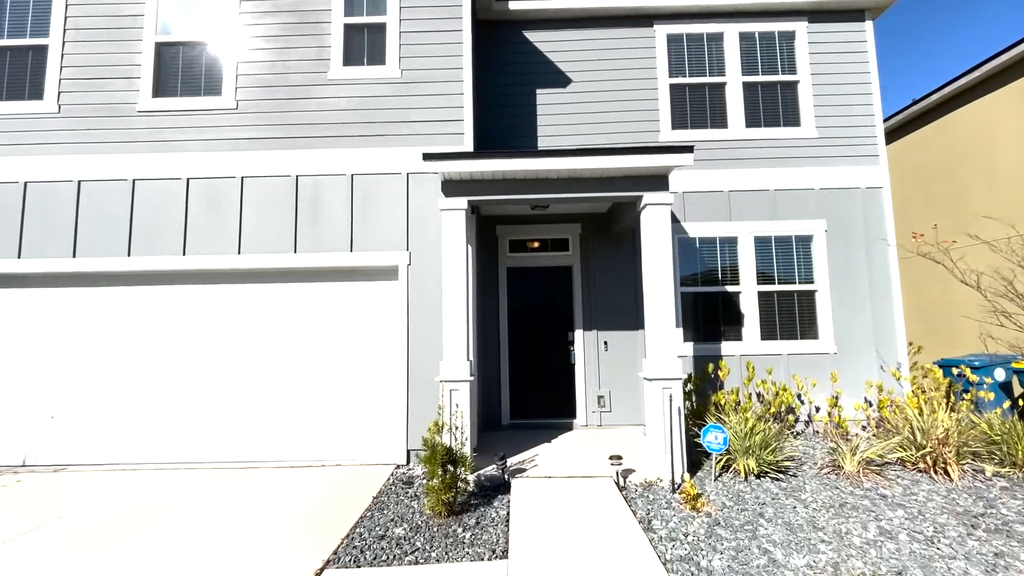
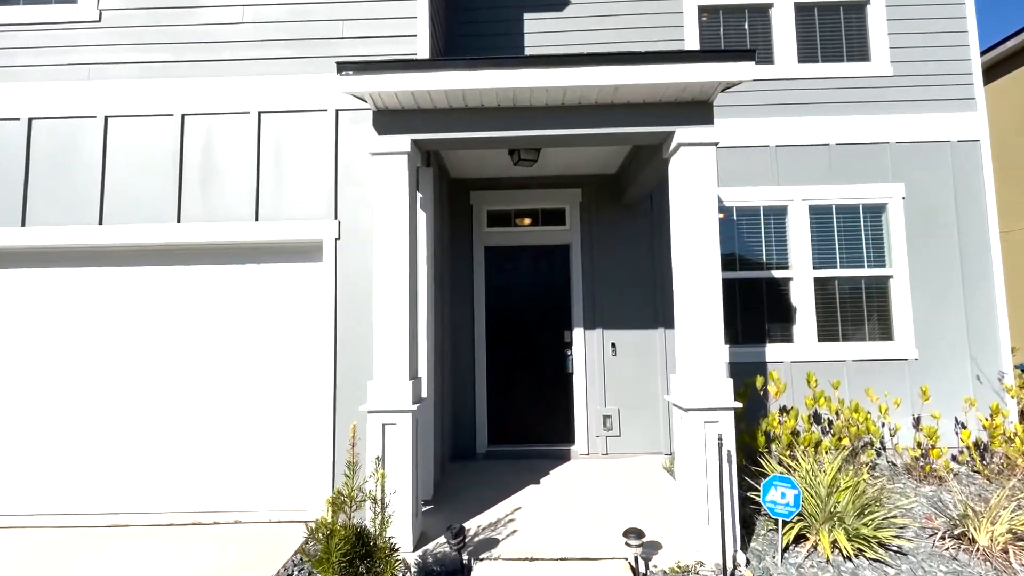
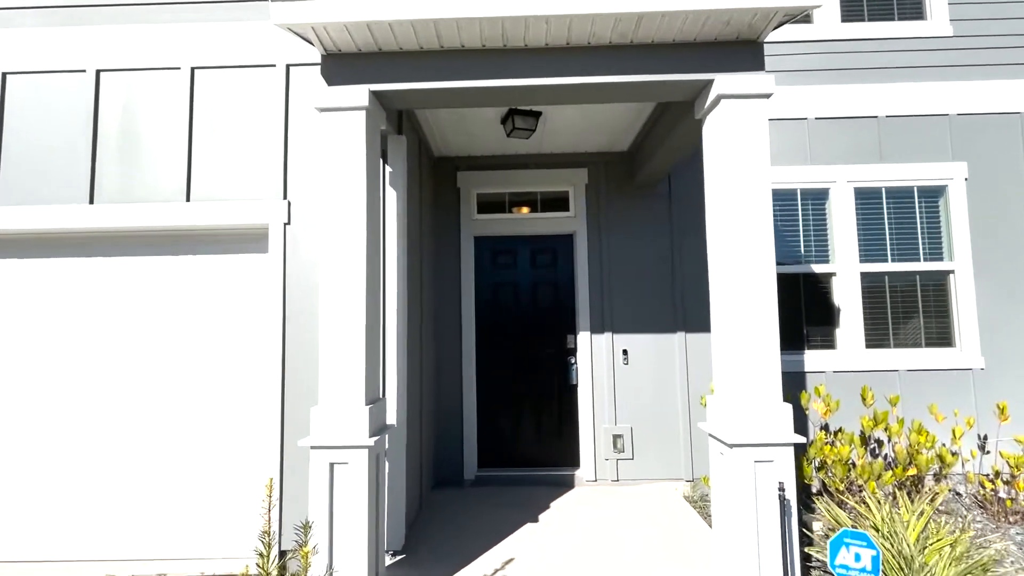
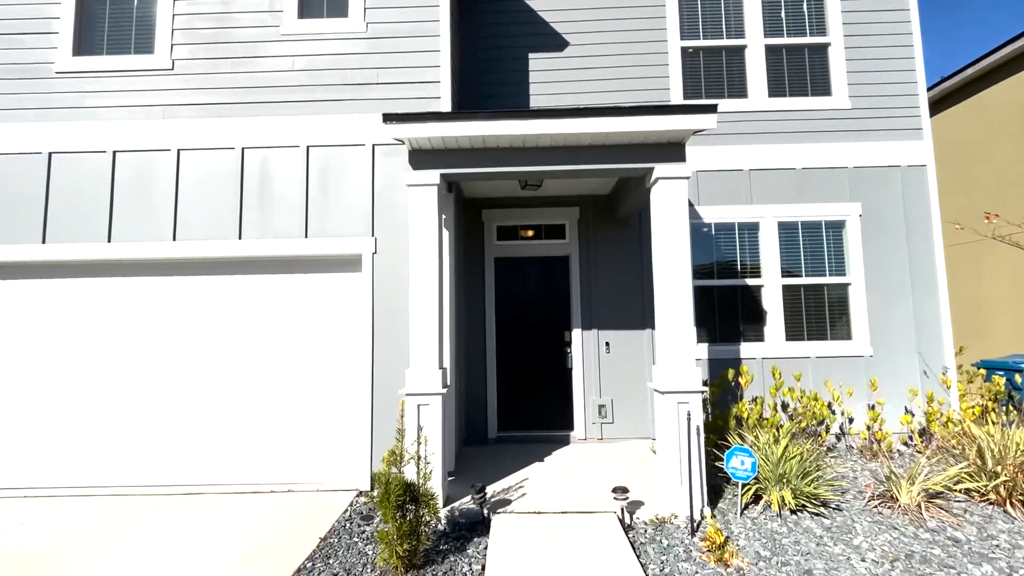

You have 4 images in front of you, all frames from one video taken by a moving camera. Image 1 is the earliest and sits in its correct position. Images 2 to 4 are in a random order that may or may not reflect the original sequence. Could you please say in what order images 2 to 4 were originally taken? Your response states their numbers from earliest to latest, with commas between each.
4, 2, 3
